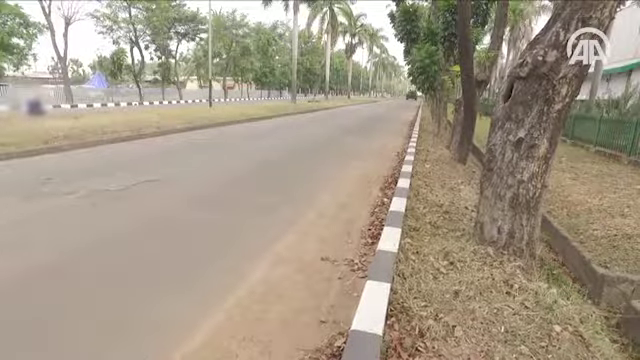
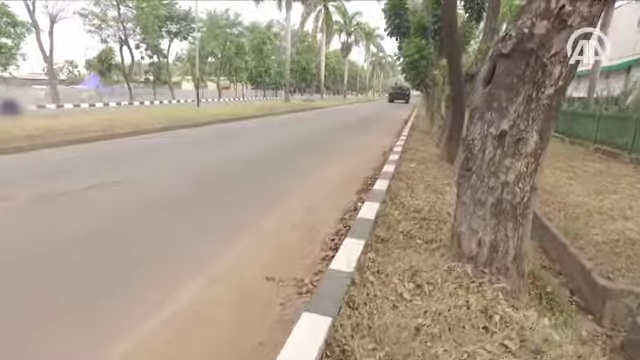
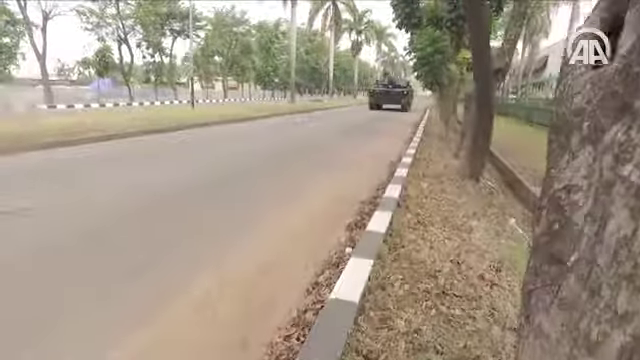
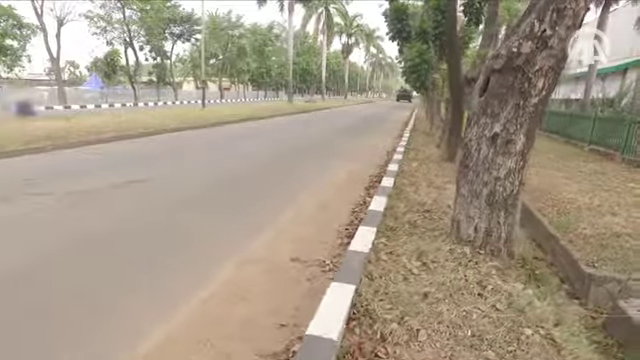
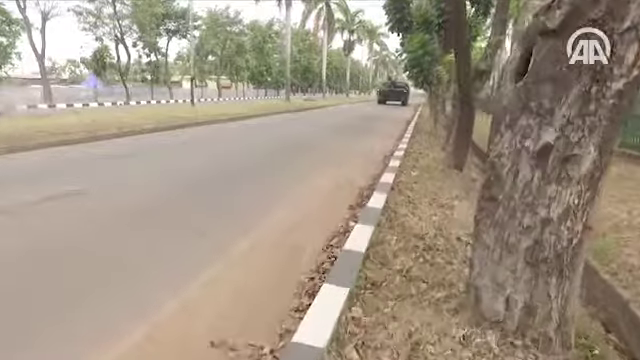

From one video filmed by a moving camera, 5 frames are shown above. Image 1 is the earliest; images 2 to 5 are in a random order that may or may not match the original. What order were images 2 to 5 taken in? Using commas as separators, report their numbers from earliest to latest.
4, 2, 5, 3
